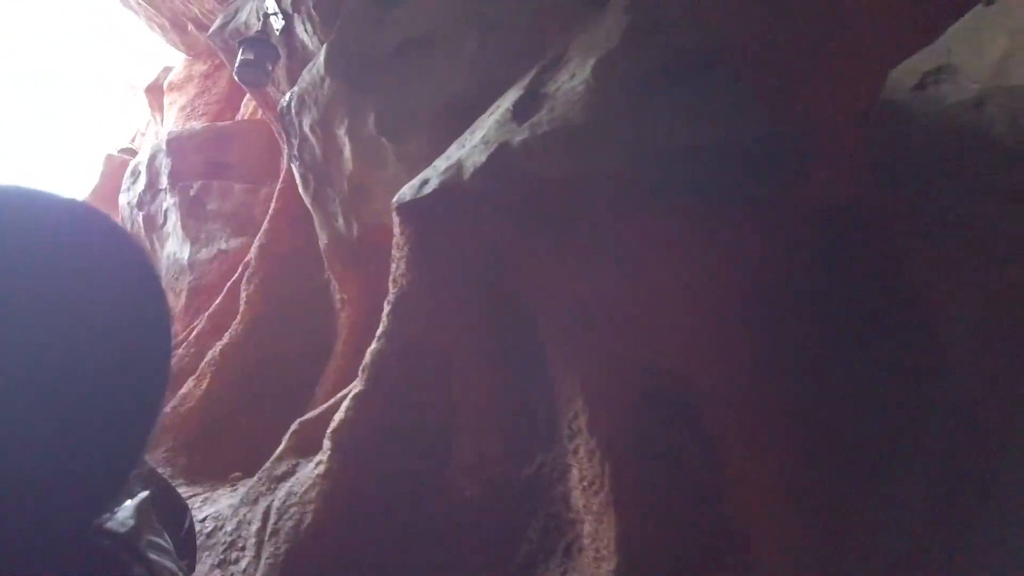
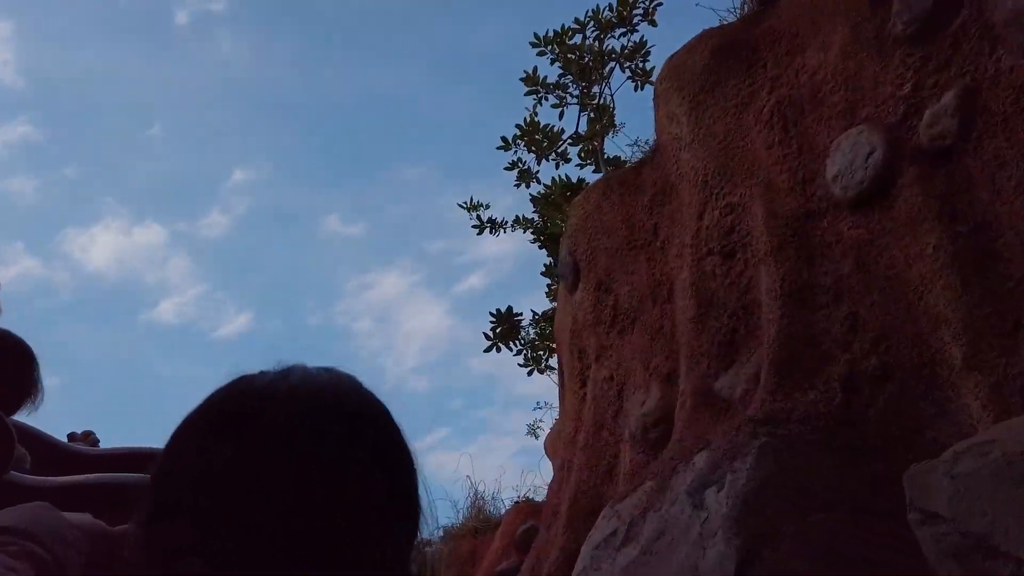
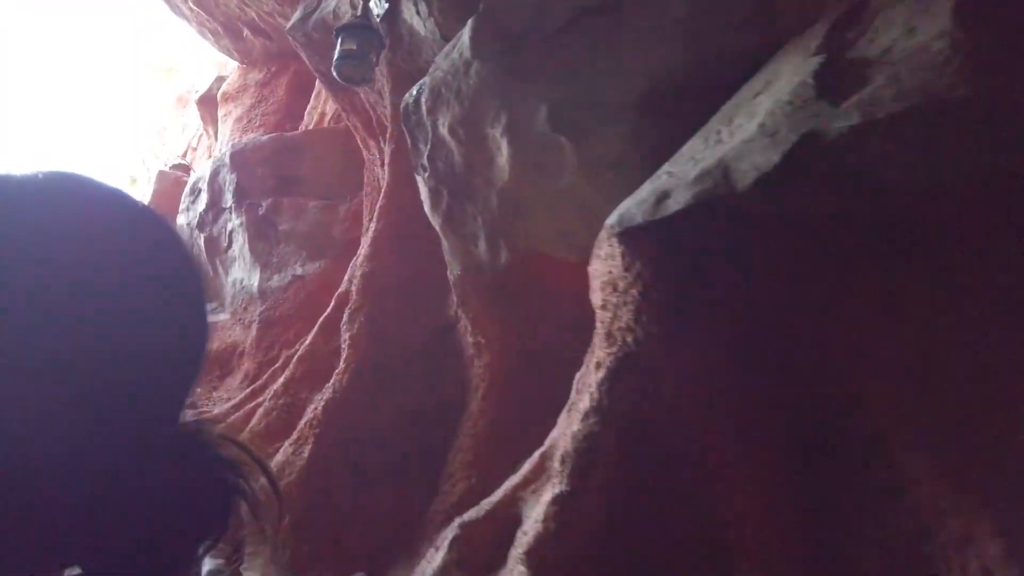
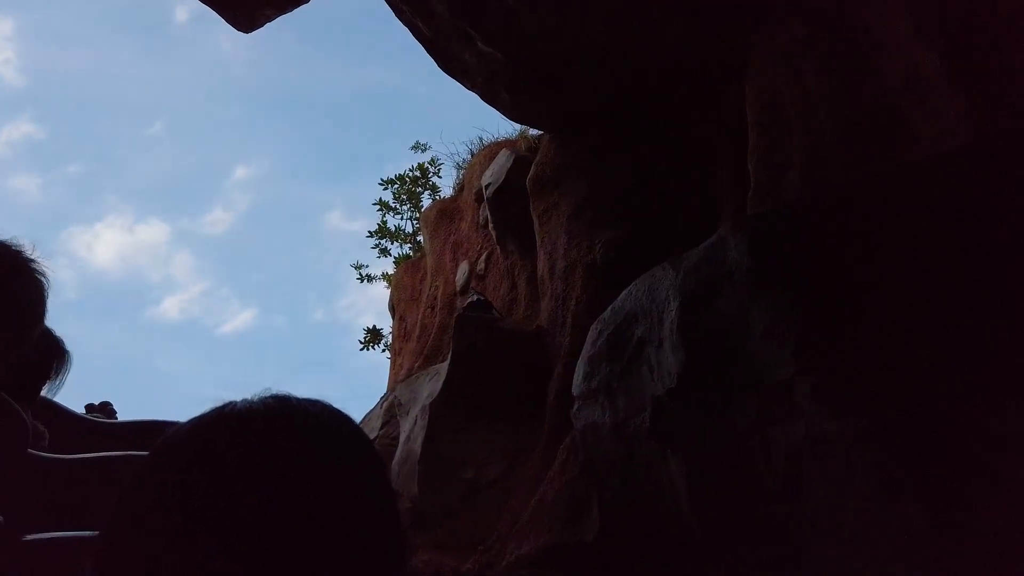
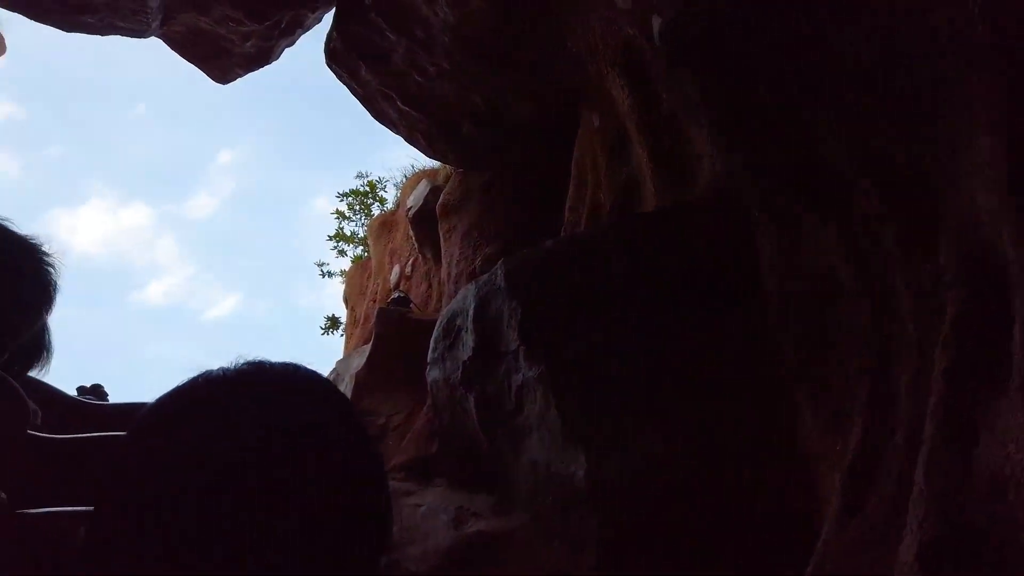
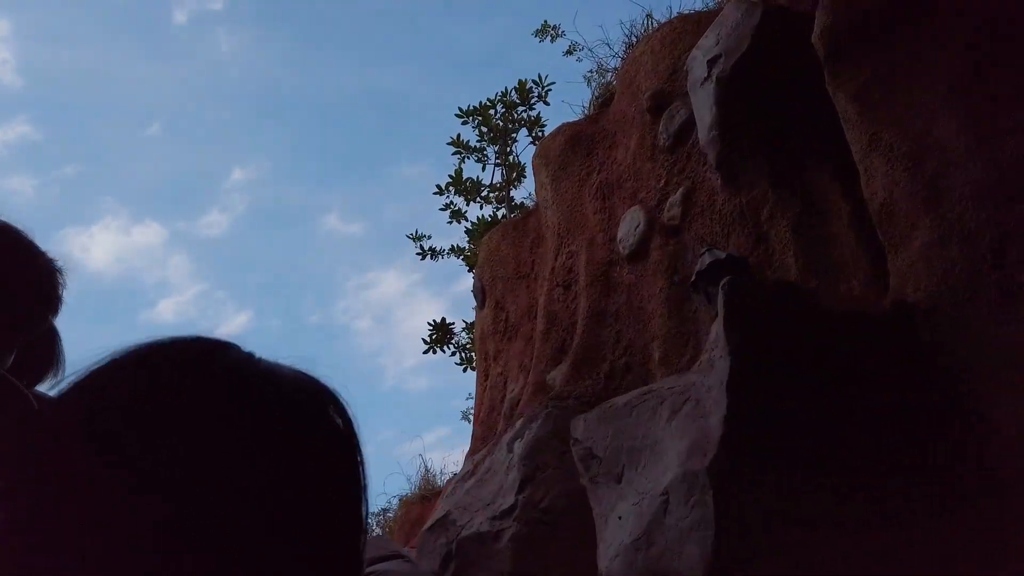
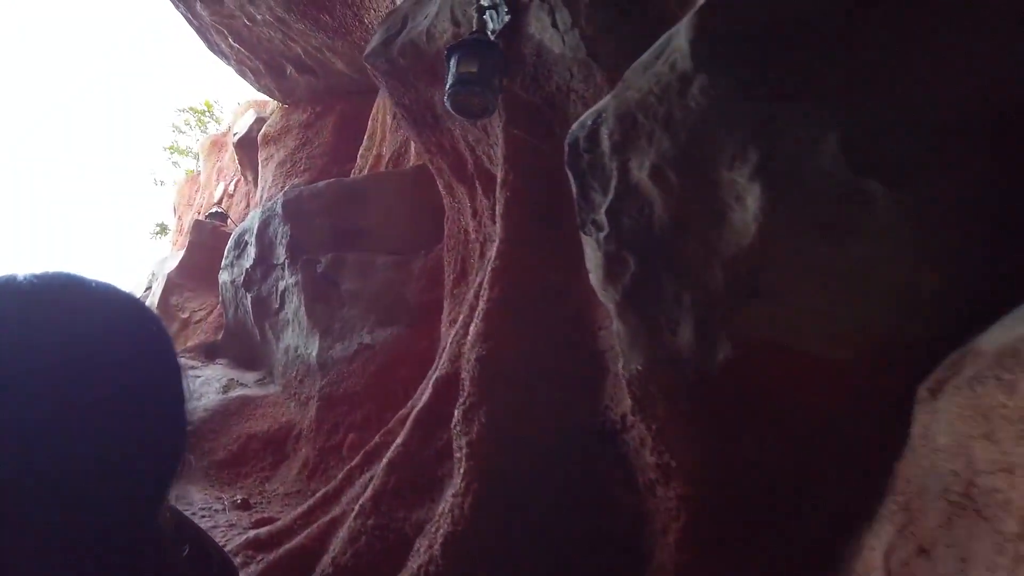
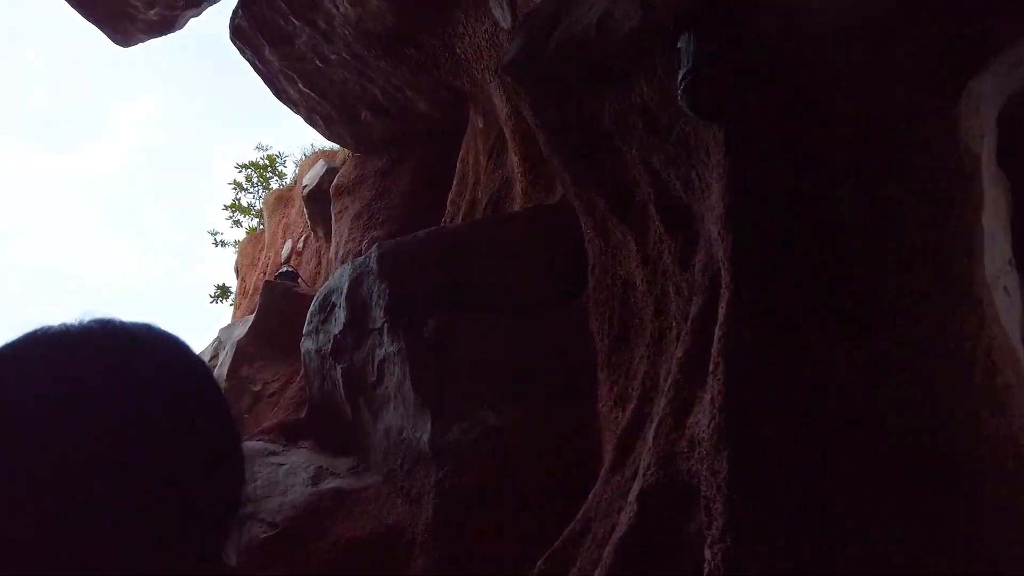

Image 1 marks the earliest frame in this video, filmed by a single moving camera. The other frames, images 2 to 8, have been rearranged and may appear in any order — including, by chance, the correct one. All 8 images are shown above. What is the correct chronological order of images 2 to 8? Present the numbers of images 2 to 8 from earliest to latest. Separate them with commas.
3, 7, 8, 5, 4, 6, 2
